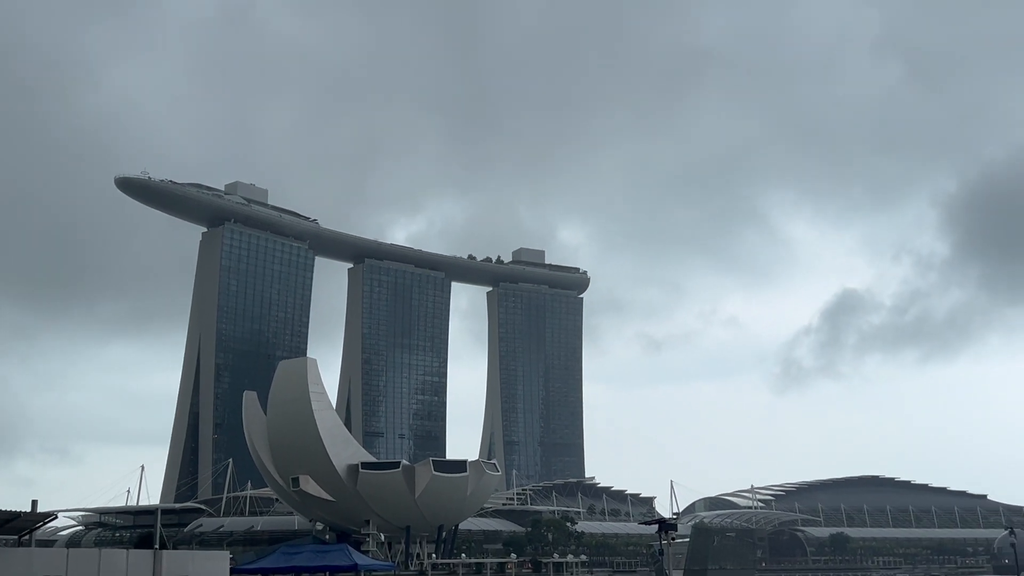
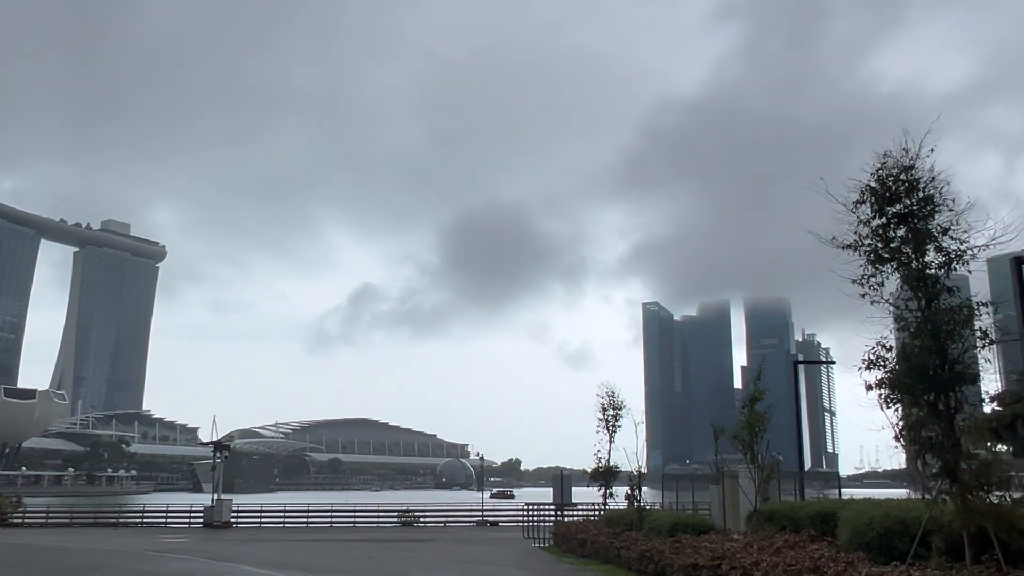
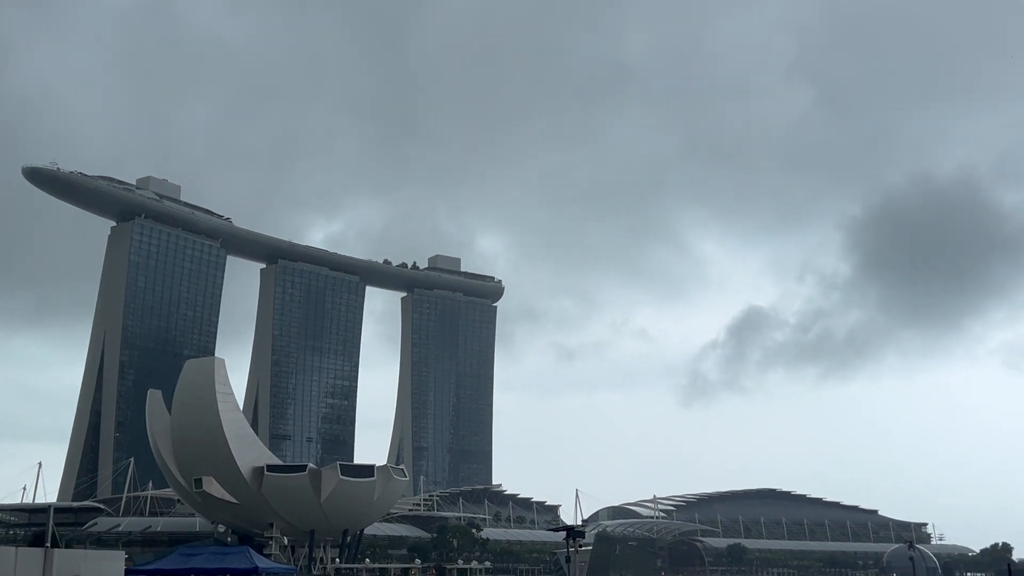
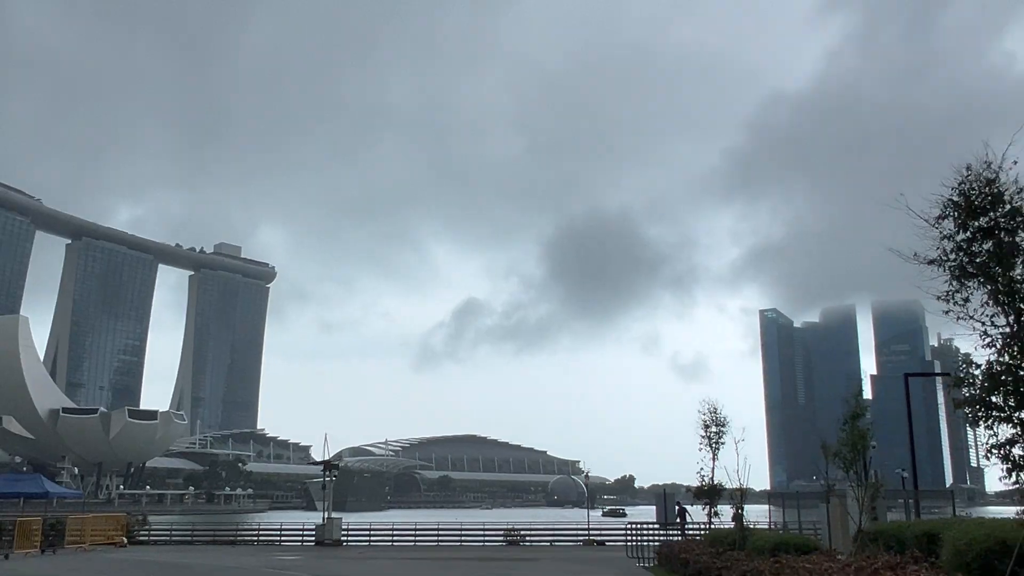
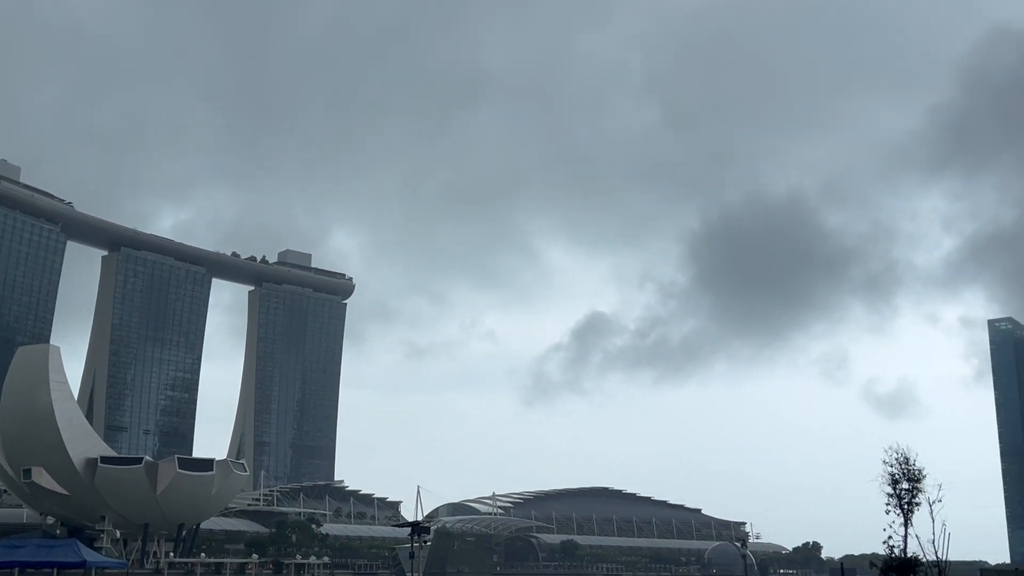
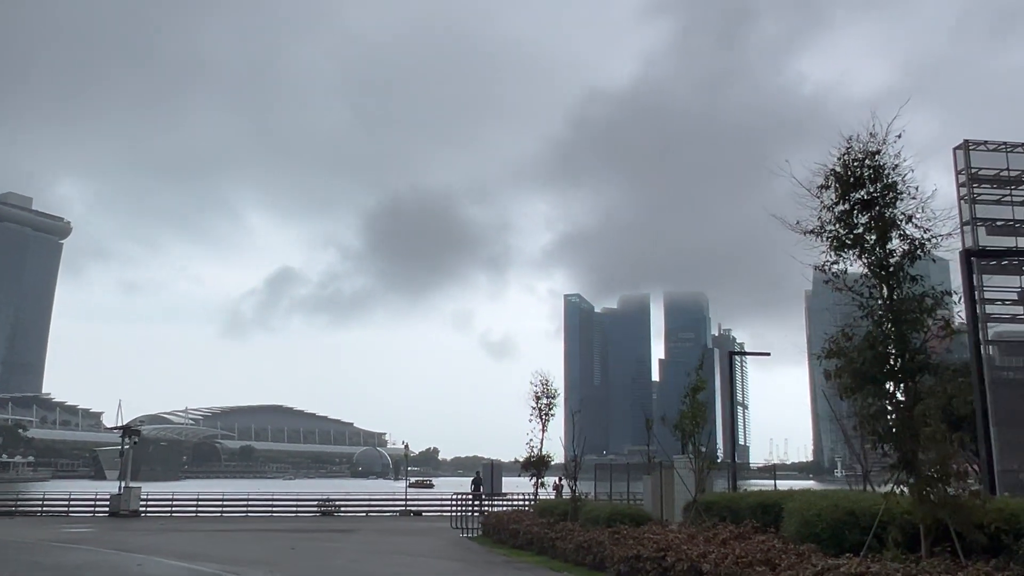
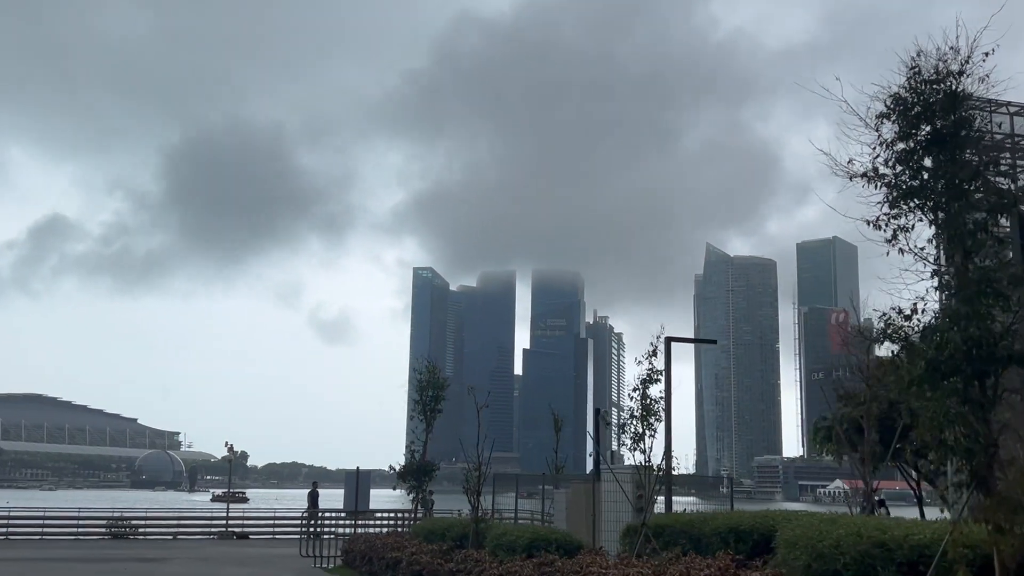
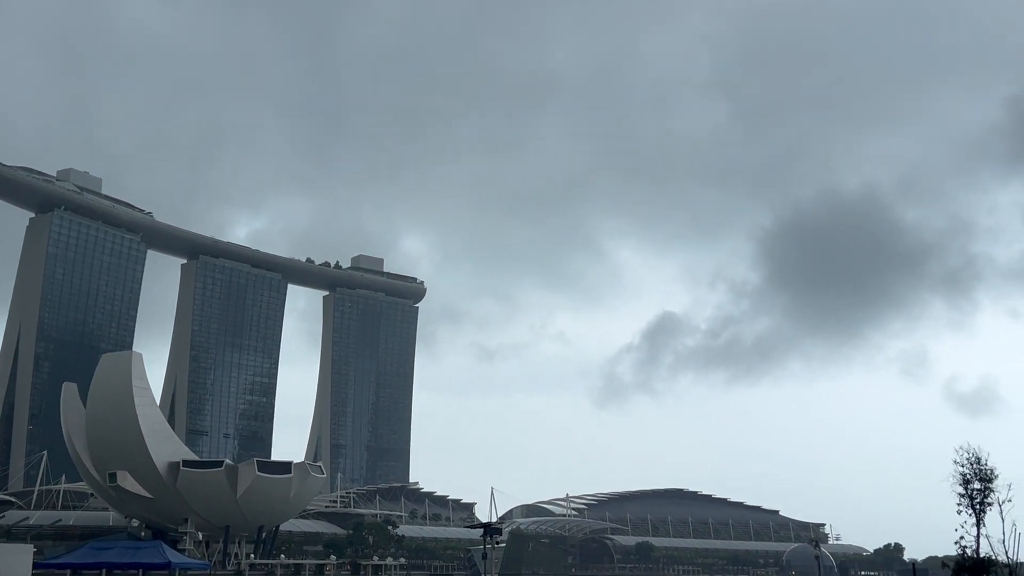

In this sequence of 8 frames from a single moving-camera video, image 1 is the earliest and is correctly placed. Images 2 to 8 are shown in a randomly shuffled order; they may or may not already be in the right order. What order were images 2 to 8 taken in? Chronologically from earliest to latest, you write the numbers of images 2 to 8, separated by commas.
3, 8, 5, 4, 2, 6, 7
